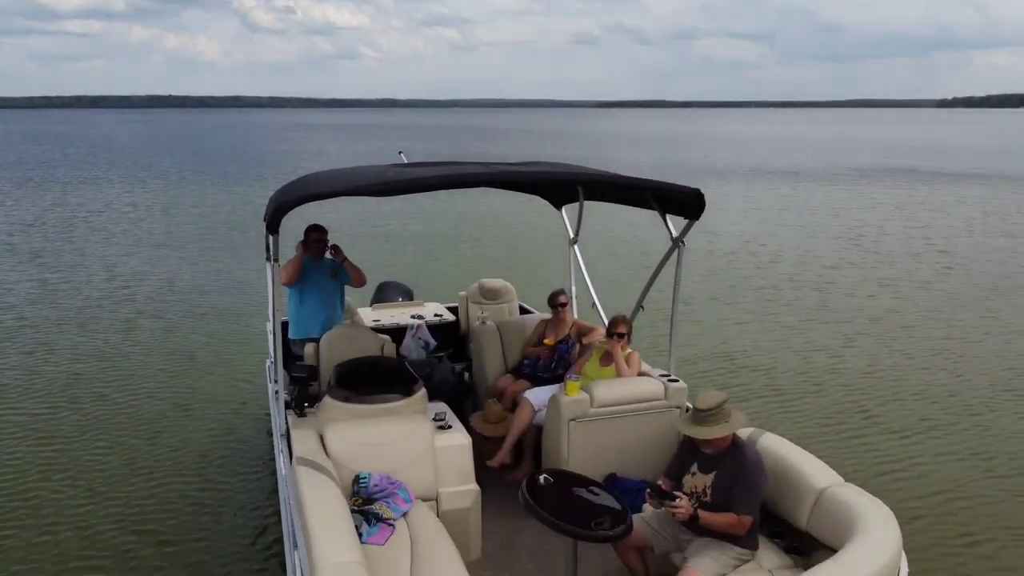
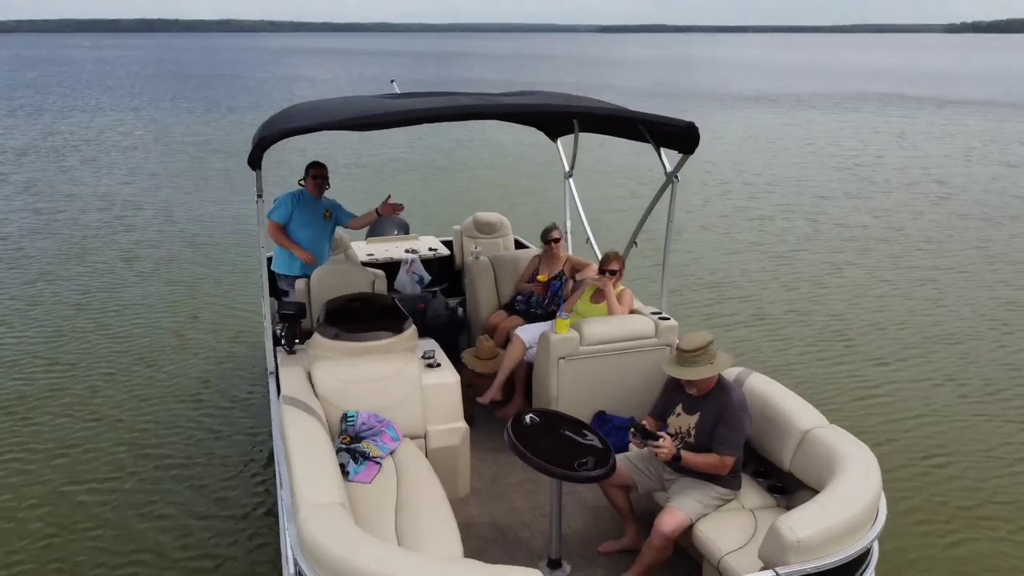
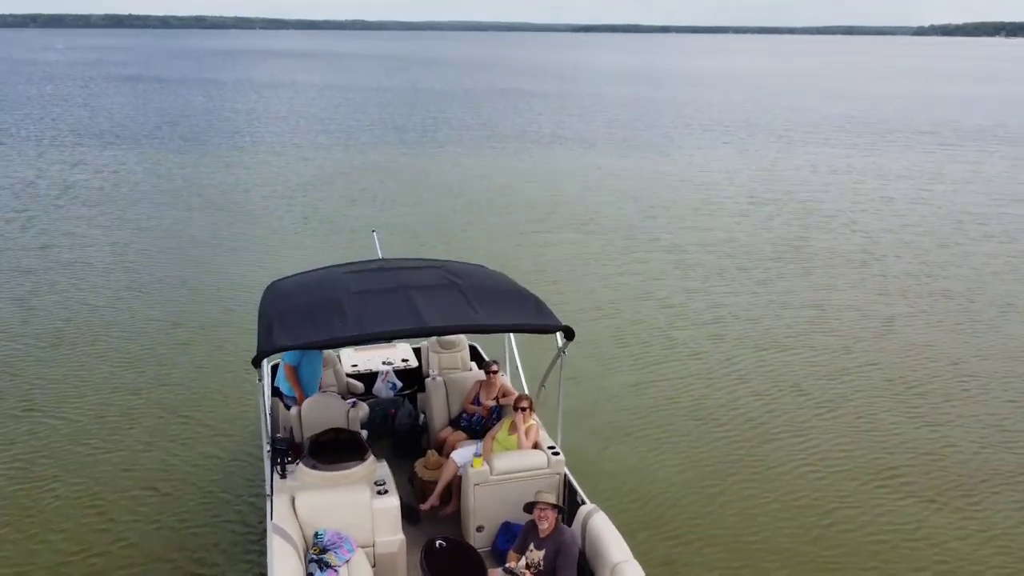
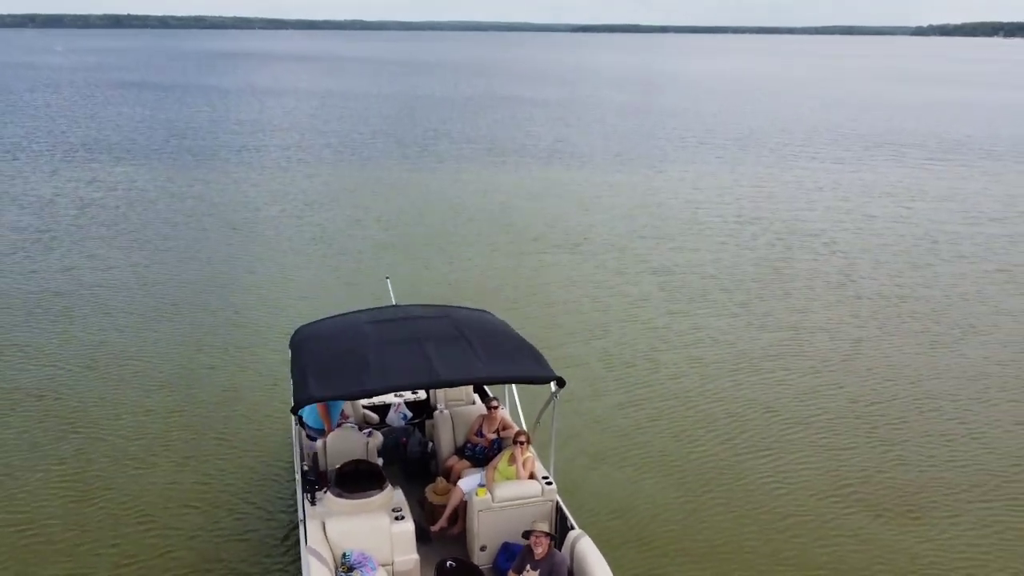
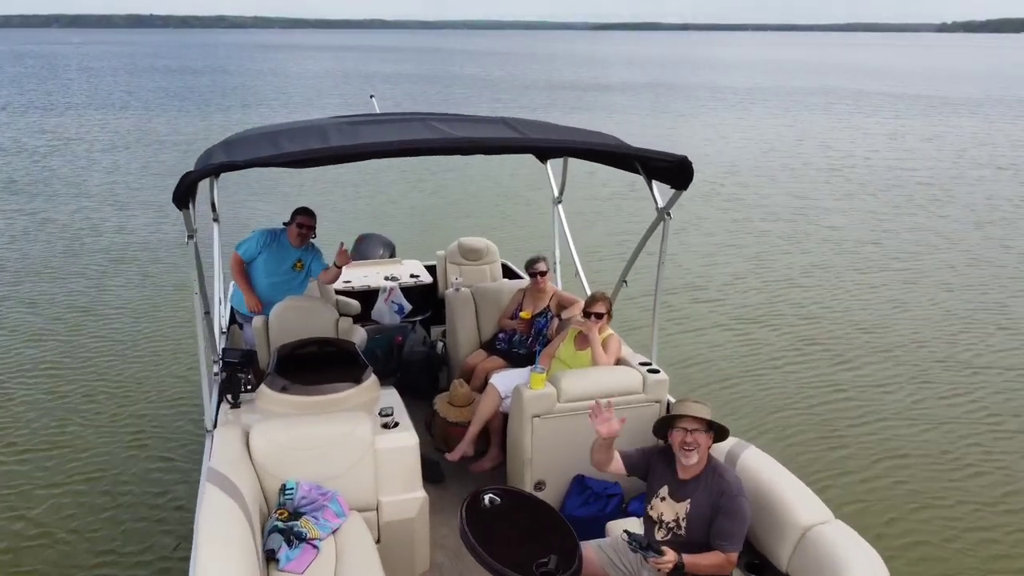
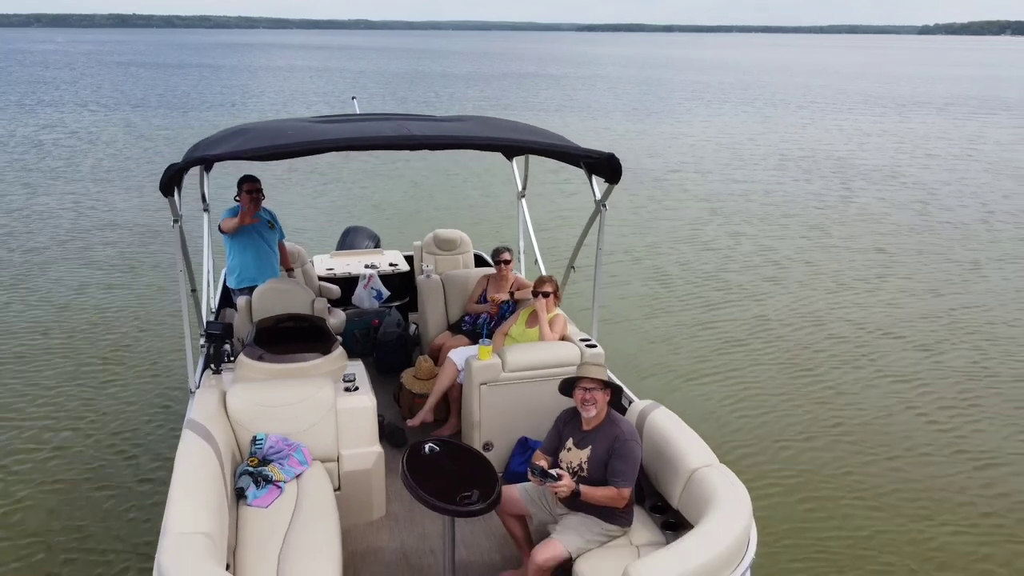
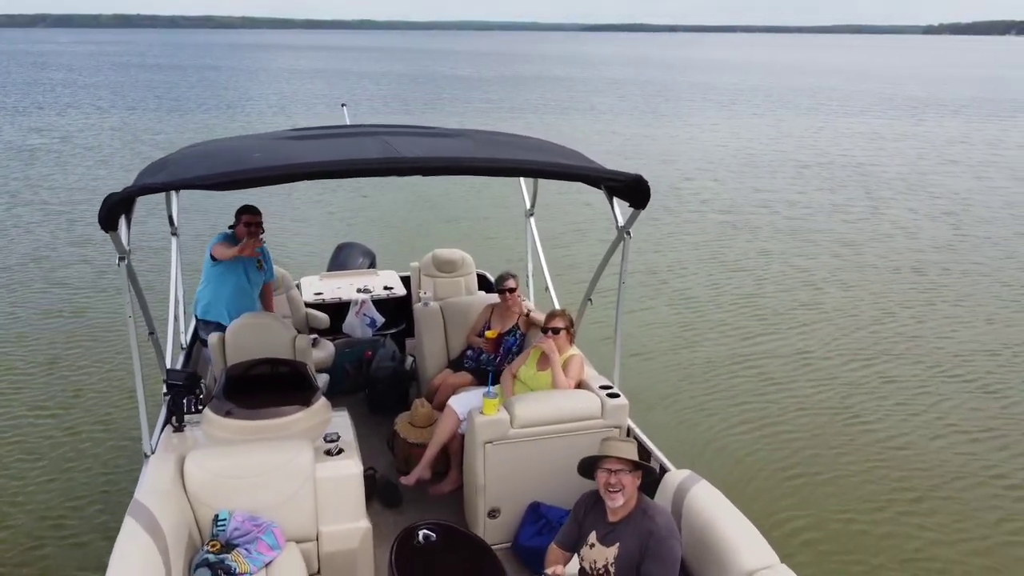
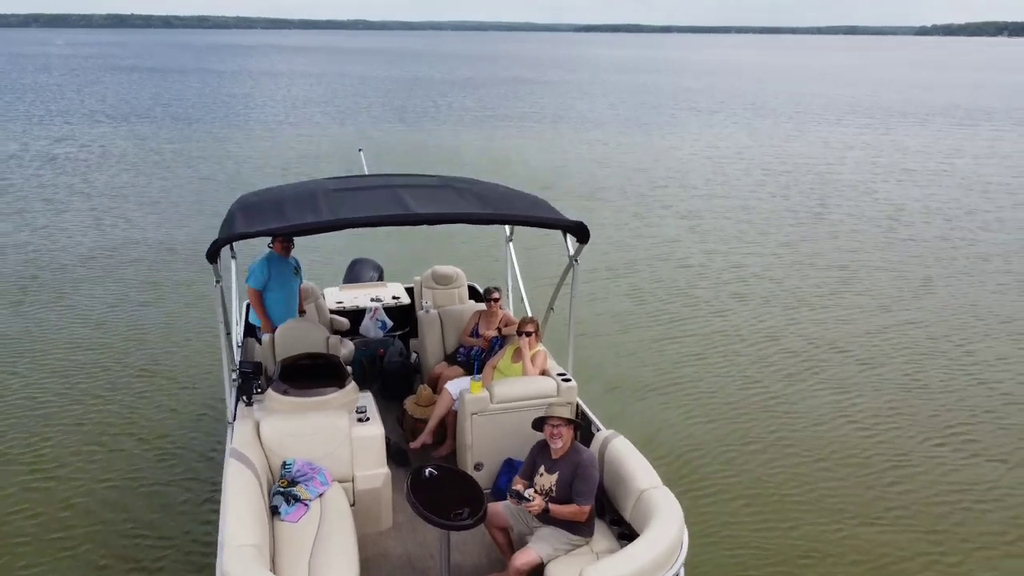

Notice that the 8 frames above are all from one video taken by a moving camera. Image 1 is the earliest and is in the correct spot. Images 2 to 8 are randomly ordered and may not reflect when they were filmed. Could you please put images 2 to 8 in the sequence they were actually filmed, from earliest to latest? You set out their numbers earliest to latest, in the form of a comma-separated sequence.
2, 5, 7, 6, 8, 3, 4
